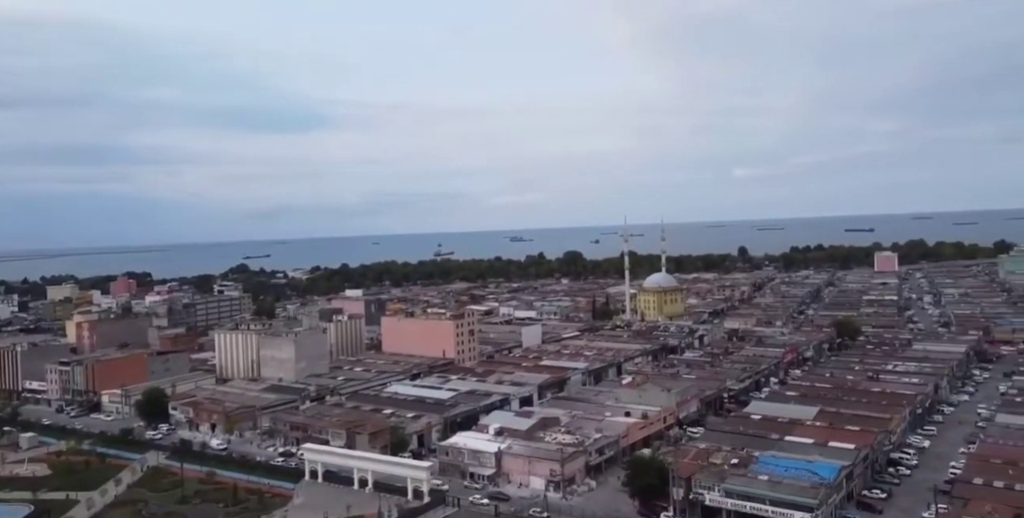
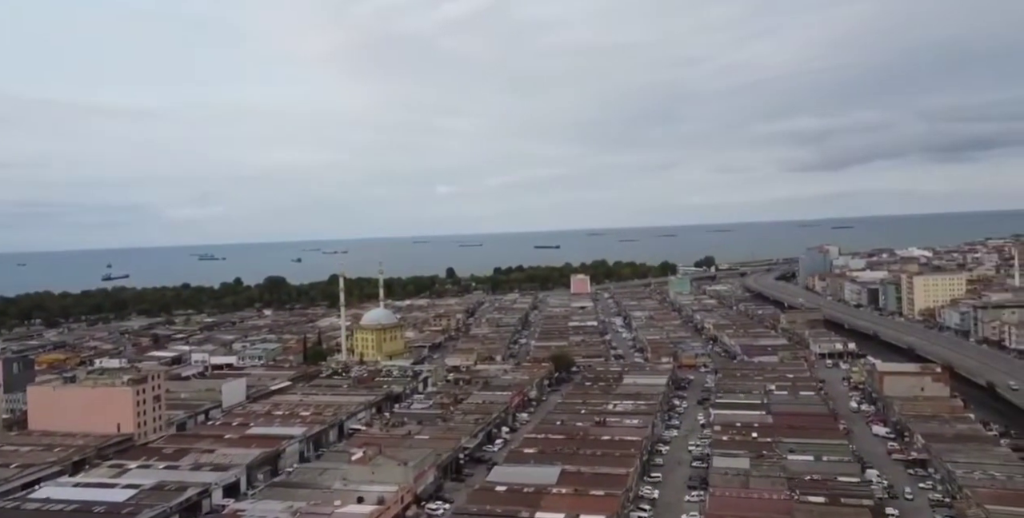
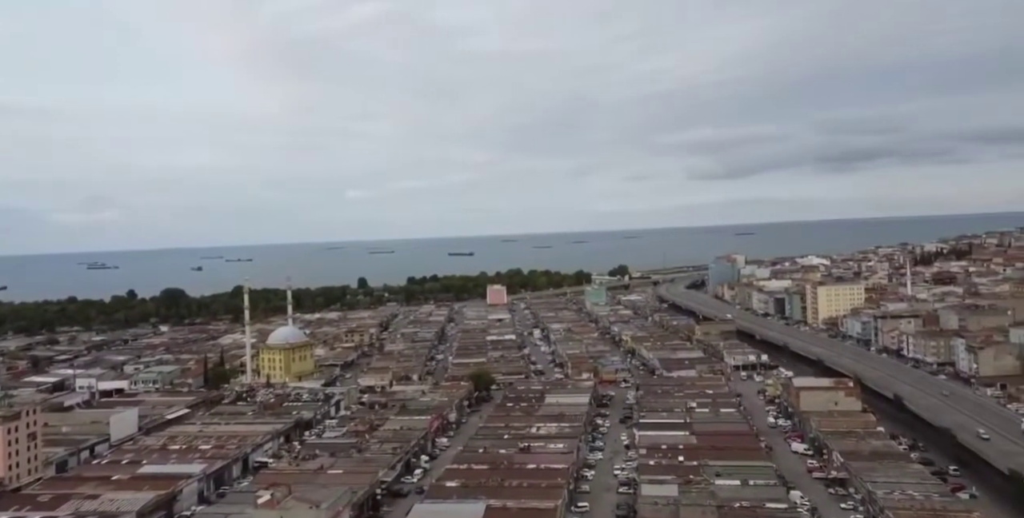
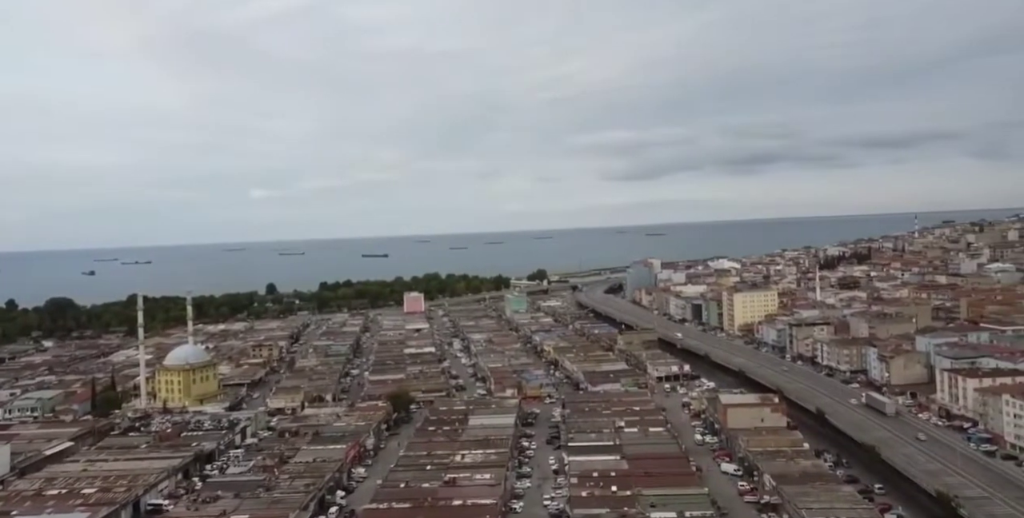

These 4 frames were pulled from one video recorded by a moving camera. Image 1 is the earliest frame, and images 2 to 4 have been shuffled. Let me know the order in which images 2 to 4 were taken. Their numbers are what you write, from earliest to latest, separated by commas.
2, 3, 4
